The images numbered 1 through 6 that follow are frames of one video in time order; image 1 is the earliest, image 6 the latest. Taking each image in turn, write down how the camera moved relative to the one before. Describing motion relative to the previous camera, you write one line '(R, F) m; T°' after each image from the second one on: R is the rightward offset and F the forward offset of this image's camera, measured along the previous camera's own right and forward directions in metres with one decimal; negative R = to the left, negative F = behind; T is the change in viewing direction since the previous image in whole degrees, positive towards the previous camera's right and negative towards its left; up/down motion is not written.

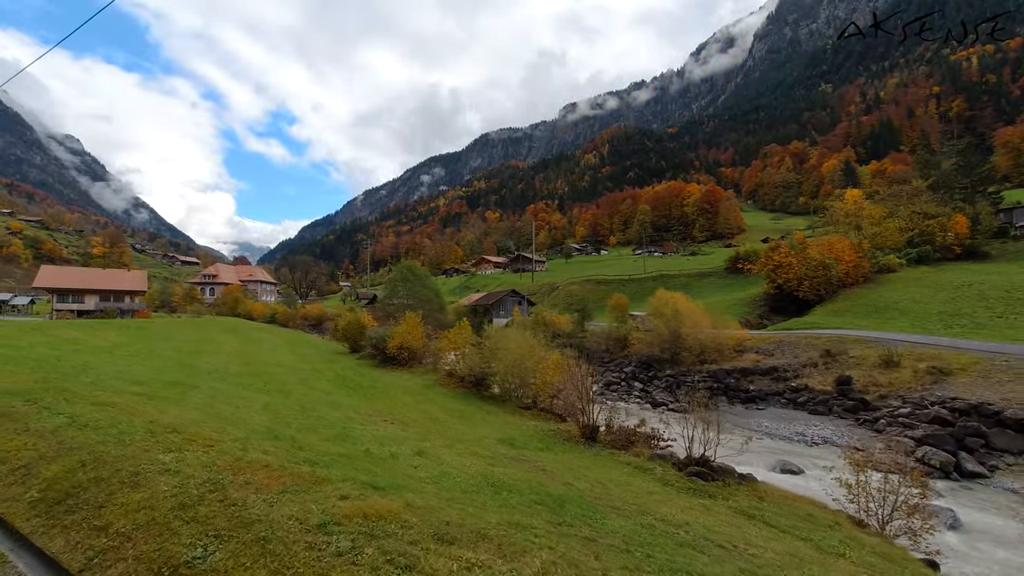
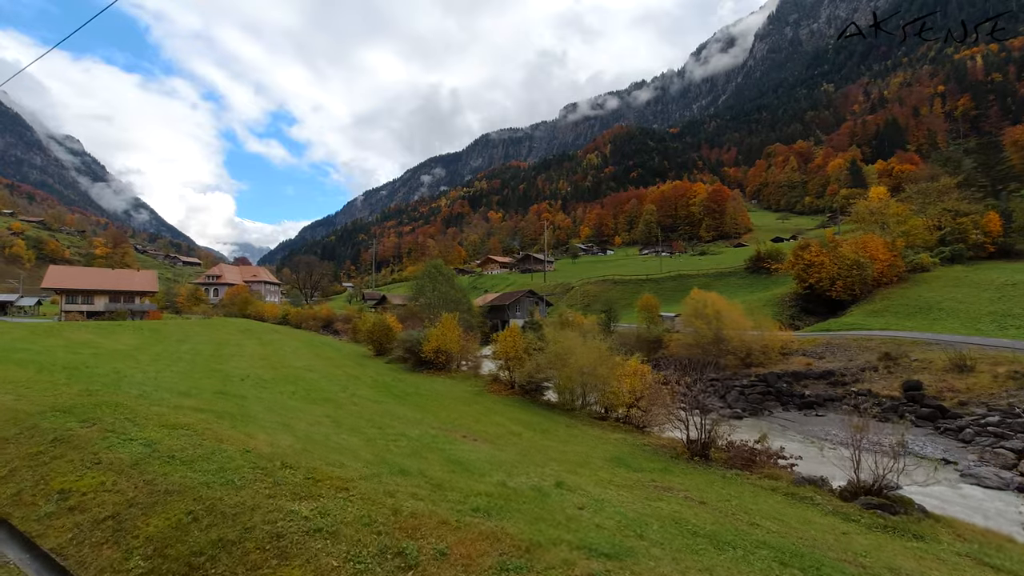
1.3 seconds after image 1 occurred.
(-3.8, +2.1) m; 0°
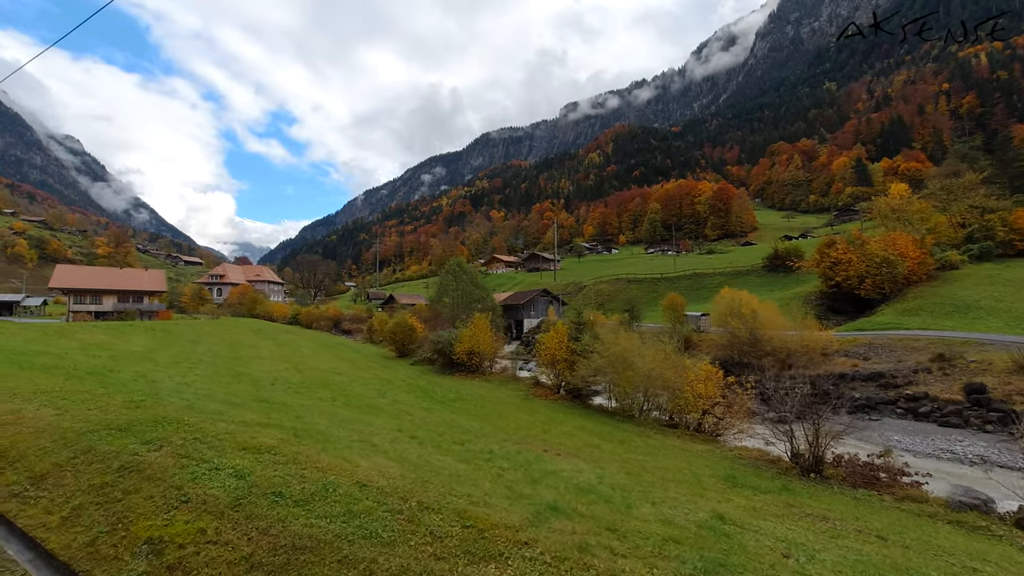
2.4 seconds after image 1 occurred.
(-3.1, +1.7) m; 0°
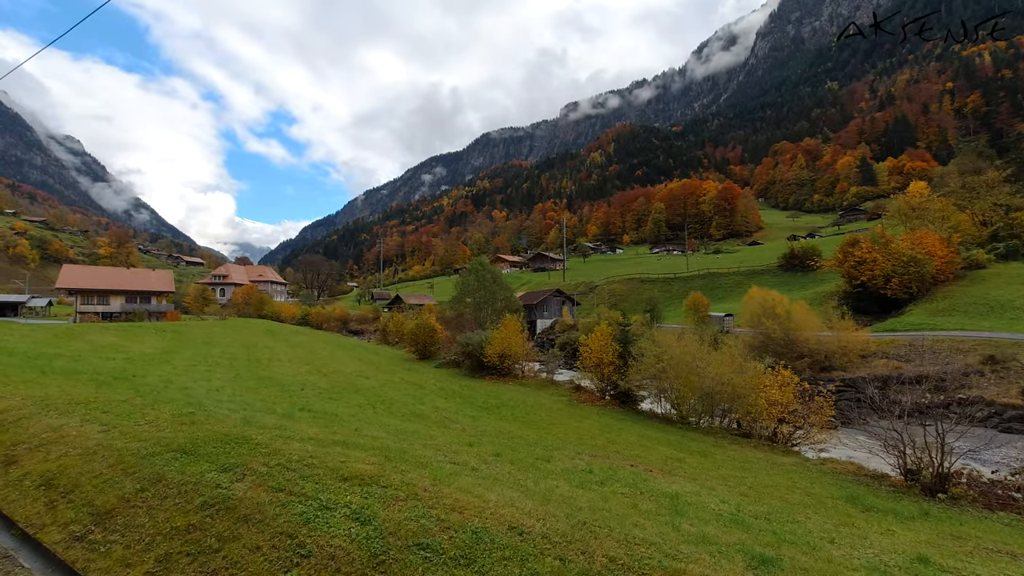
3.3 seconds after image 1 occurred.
(-2.7, +1.5) m; 0°
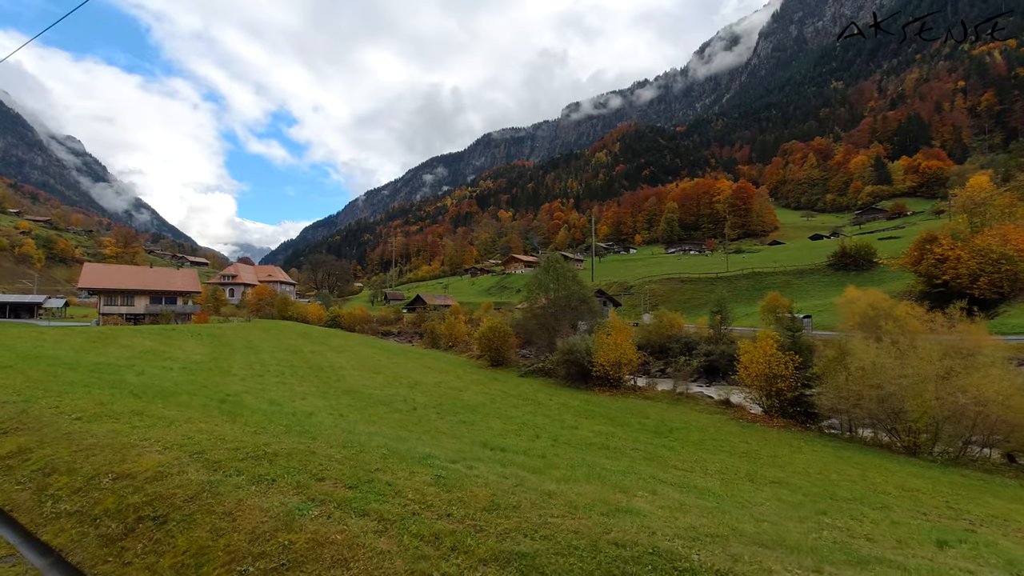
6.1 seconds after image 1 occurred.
(-8.2, +4.5) m; 0°
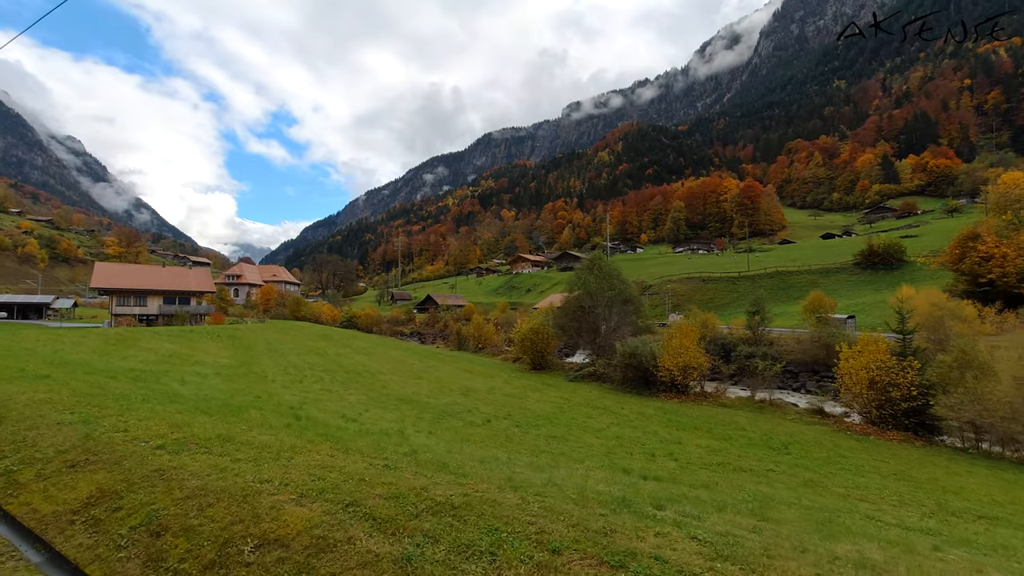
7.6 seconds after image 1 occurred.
(-4.1, +2.2) m; 0°
